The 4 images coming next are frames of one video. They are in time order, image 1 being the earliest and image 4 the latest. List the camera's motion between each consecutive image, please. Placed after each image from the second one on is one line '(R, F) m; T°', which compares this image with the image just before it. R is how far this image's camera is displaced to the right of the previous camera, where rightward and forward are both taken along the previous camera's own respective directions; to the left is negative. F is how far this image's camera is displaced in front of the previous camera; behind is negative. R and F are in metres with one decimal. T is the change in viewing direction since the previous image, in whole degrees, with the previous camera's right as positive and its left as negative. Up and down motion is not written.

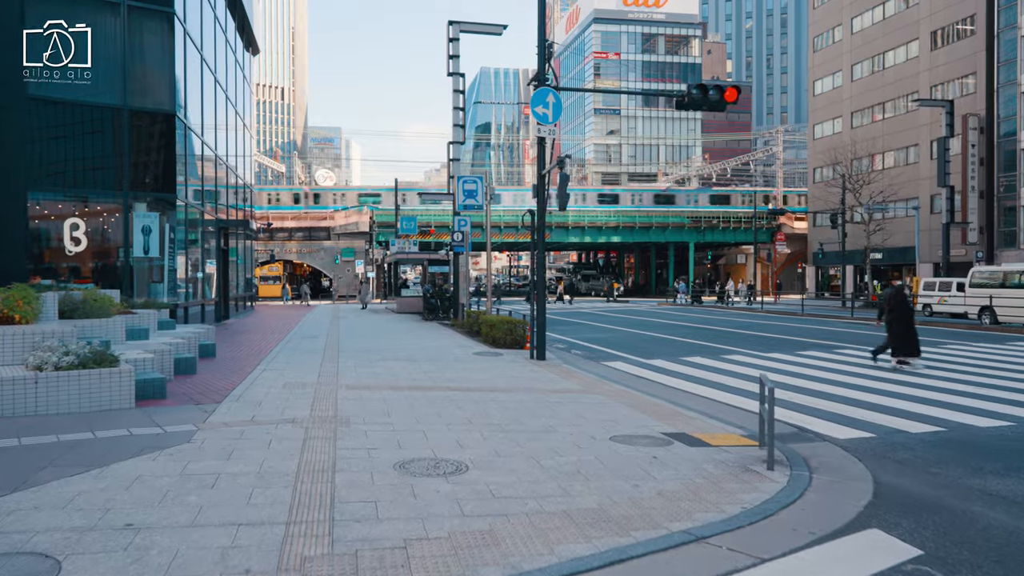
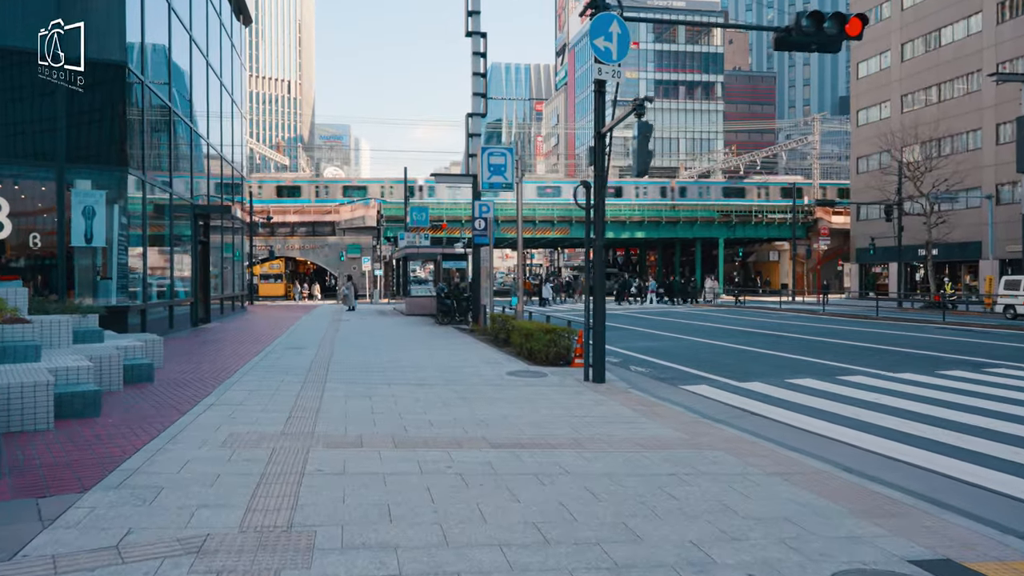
(-0.8, +4.3) m; -1°
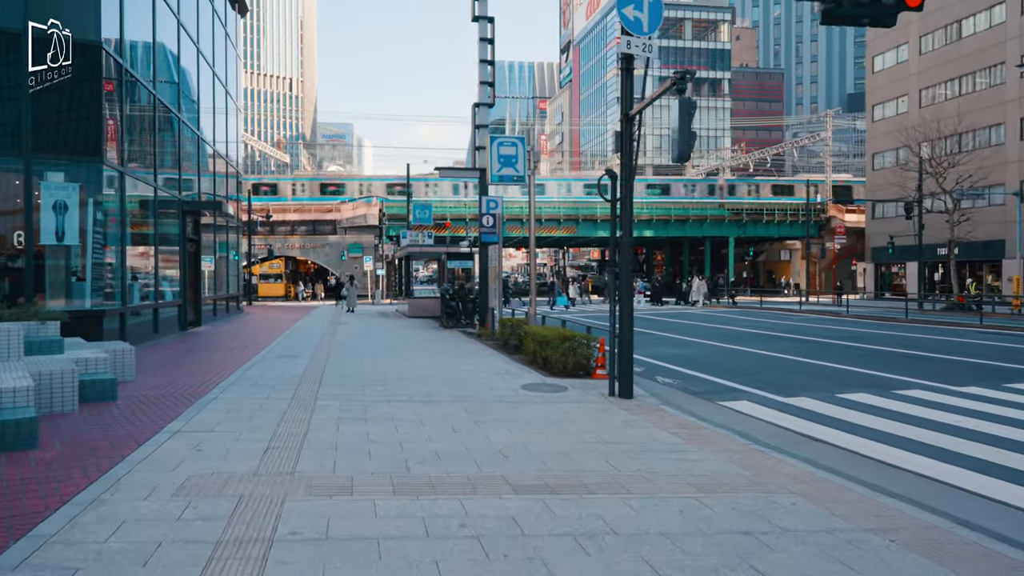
(-0.2, +1.5) m; 0°
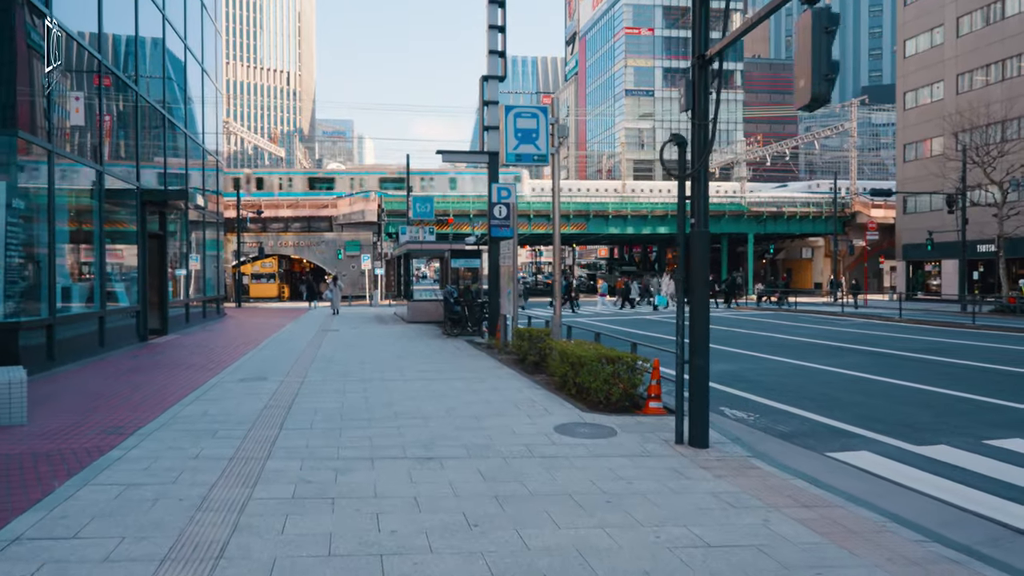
(-0.4, +3.0) m; 0°
